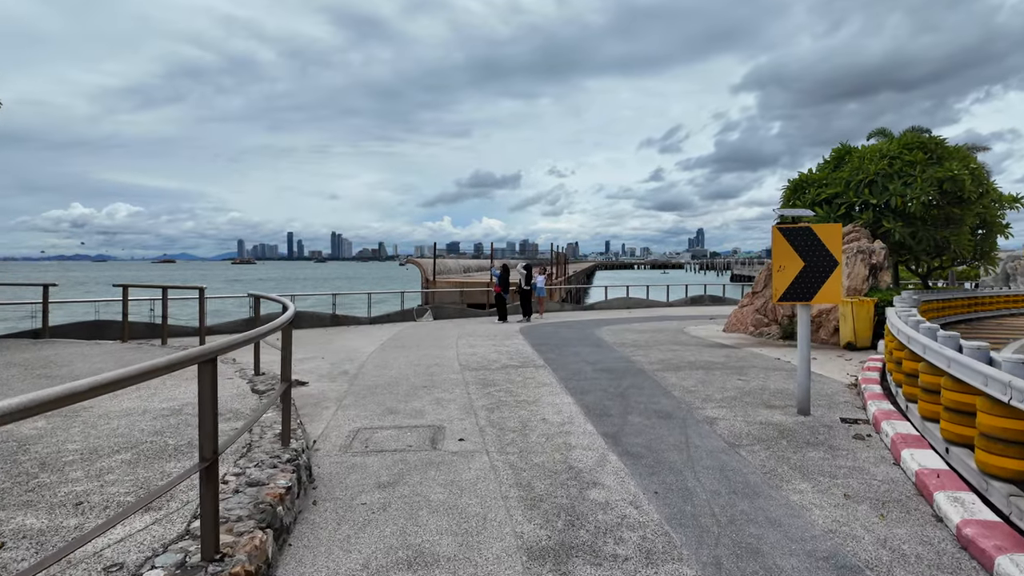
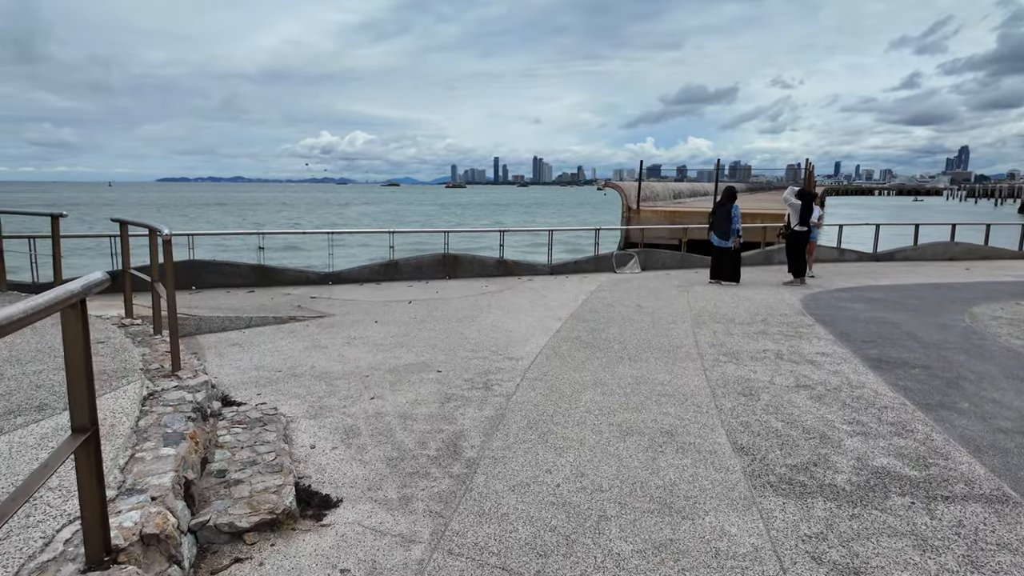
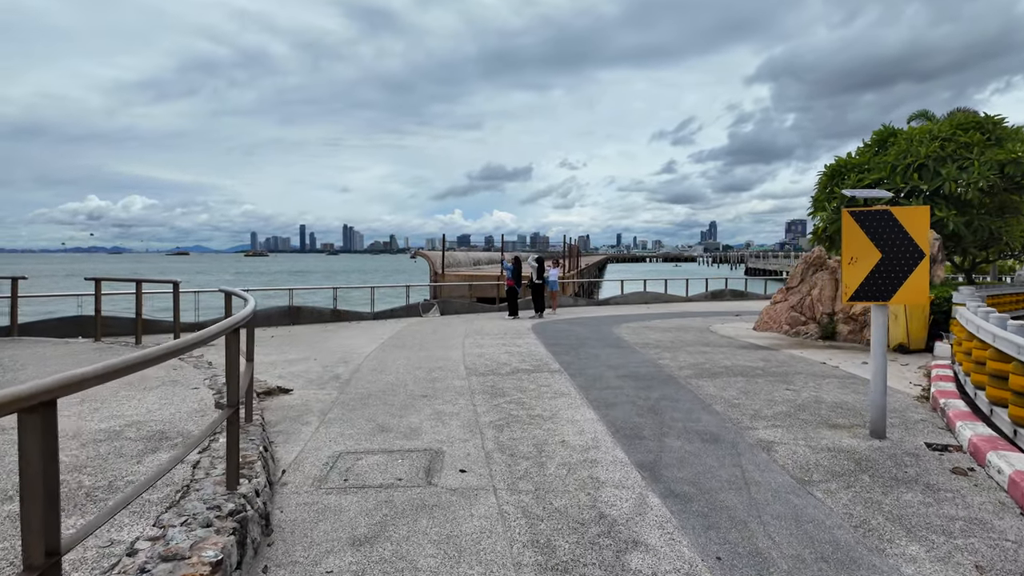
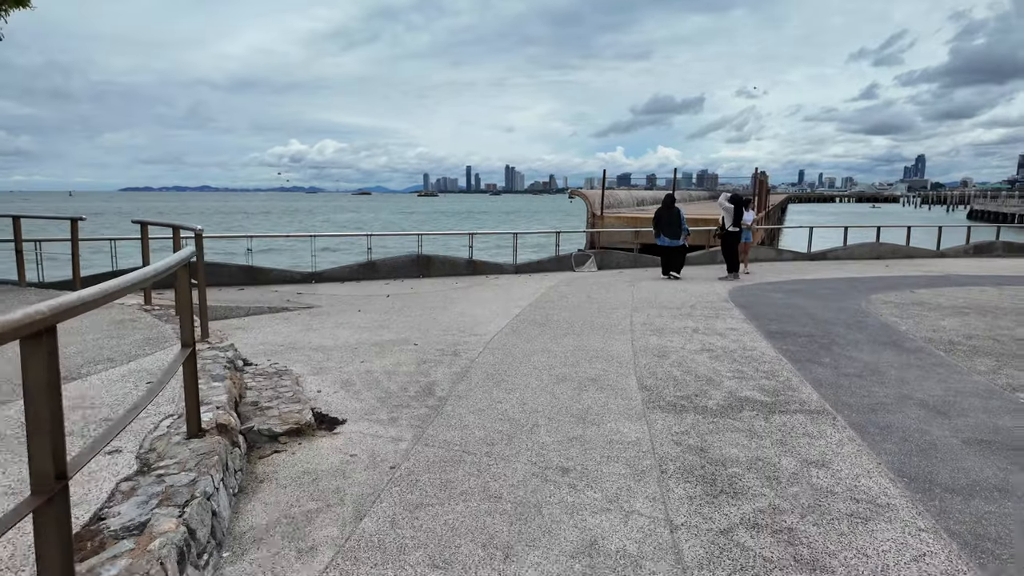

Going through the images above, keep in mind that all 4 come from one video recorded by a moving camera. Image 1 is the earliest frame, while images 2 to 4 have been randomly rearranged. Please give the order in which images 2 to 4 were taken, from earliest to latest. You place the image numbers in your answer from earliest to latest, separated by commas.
3, 4, 2
